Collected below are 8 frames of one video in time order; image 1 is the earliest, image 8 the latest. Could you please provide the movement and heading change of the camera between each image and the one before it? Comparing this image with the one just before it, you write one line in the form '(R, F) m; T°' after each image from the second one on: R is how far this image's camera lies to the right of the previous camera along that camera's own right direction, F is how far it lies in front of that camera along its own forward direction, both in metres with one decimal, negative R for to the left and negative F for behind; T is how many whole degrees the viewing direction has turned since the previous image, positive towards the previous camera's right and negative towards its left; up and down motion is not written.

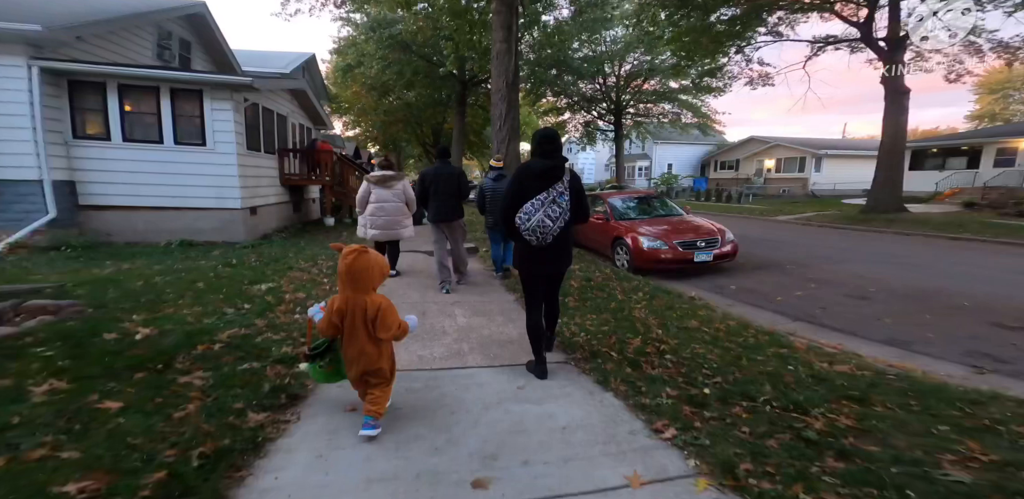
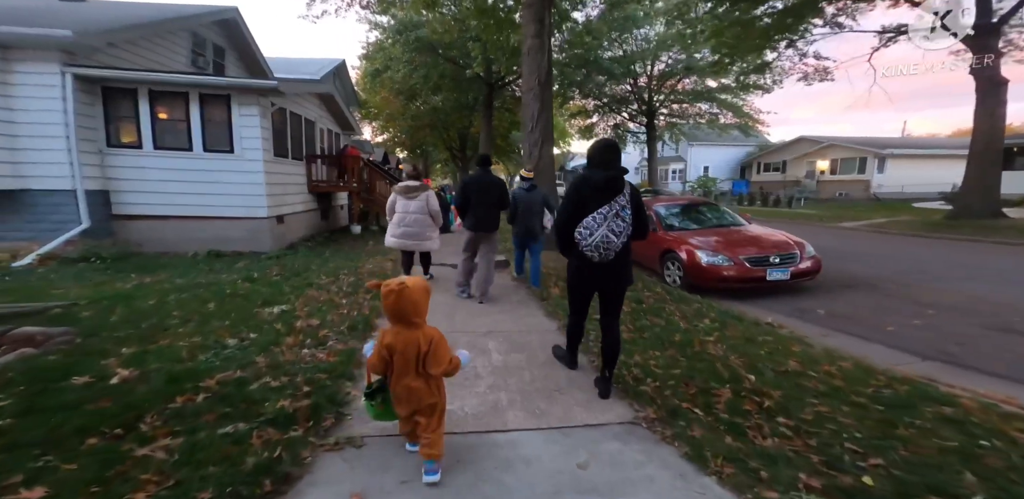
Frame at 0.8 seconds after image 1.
(-0.2, +0.7) m; -4°
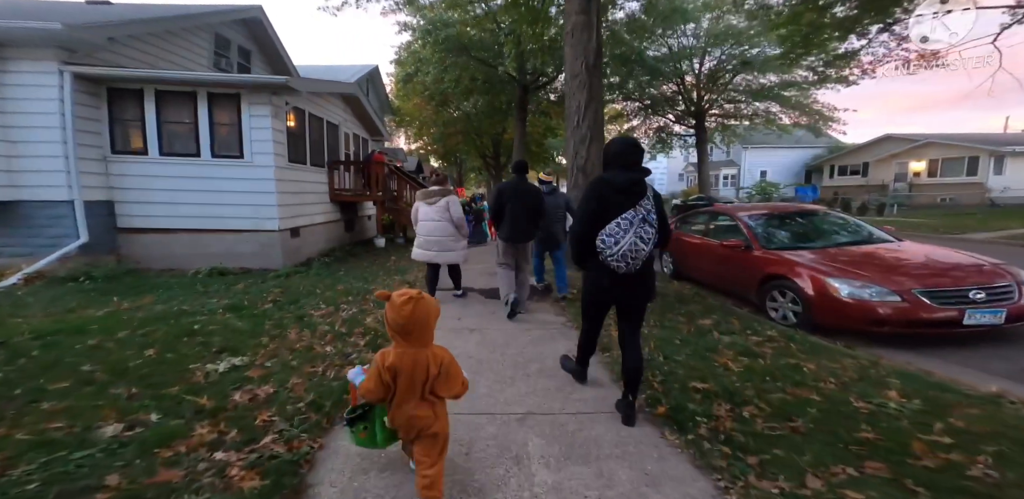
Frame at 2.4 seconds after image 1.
(-0.1, +1.6) m; -5°
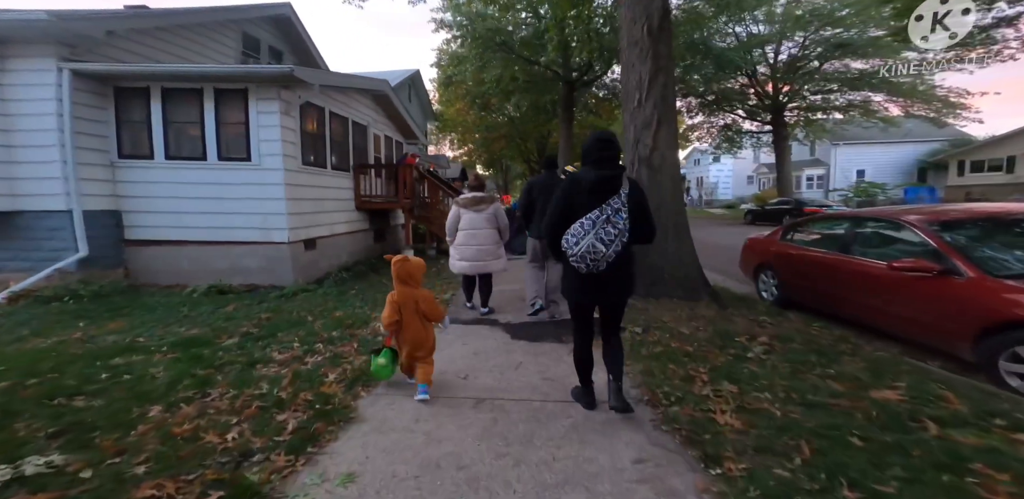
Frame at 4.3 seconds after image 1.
(+0.2, +1.8) m; -7°
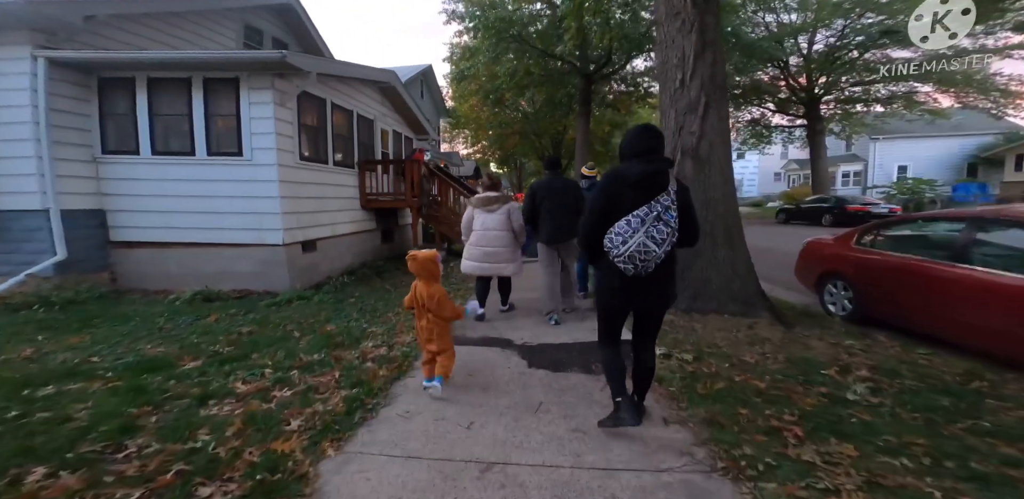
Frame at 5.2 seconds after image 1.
(0.0, +0.9) m; -2°
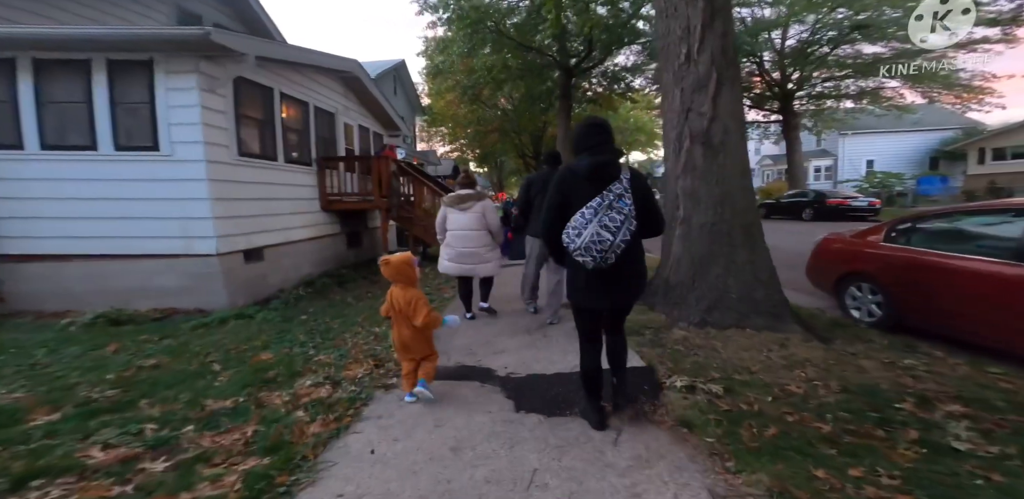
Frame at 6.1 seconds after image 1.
(0.0, +0.9) m; +3°
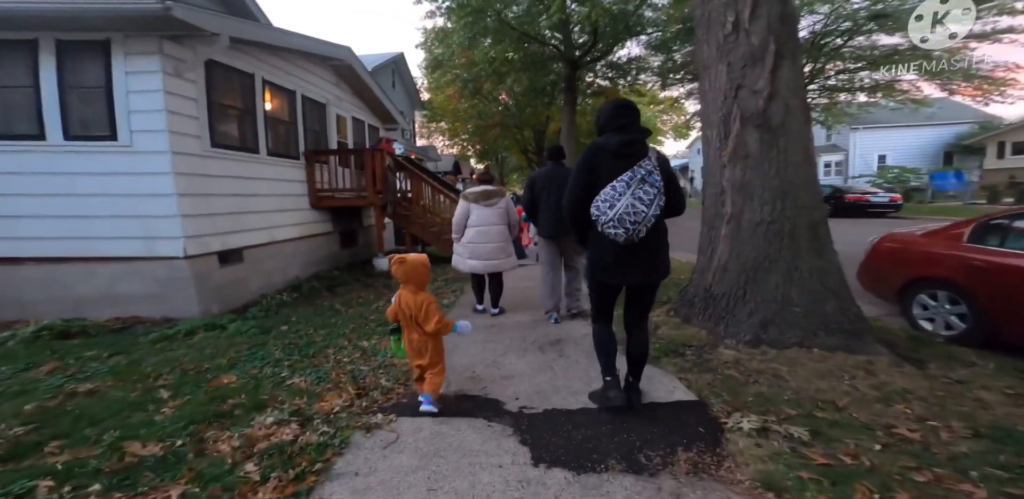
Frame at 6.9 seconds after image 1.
(-0.1, +0.7) m; 0°
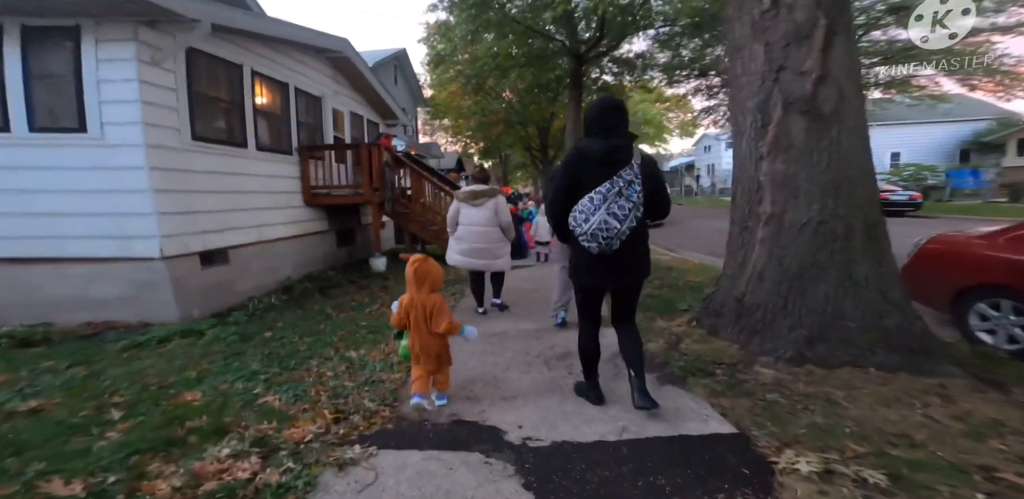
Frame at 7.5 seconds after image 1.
(0.0, +0.4) m; 0°
